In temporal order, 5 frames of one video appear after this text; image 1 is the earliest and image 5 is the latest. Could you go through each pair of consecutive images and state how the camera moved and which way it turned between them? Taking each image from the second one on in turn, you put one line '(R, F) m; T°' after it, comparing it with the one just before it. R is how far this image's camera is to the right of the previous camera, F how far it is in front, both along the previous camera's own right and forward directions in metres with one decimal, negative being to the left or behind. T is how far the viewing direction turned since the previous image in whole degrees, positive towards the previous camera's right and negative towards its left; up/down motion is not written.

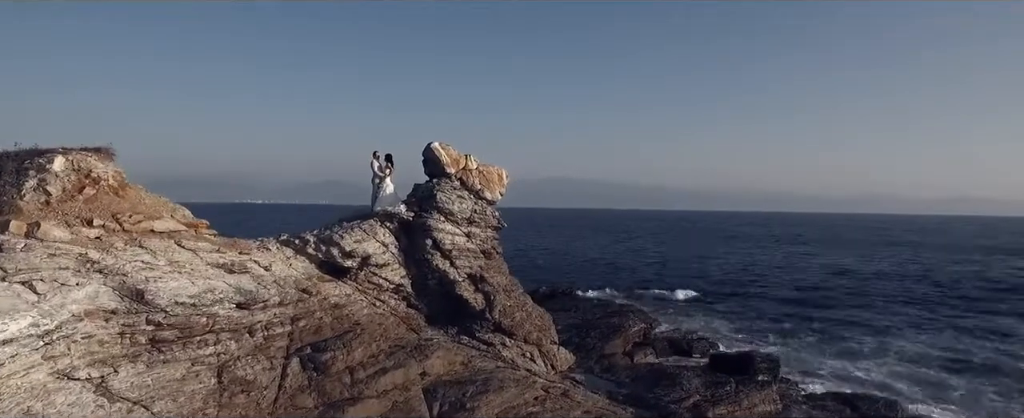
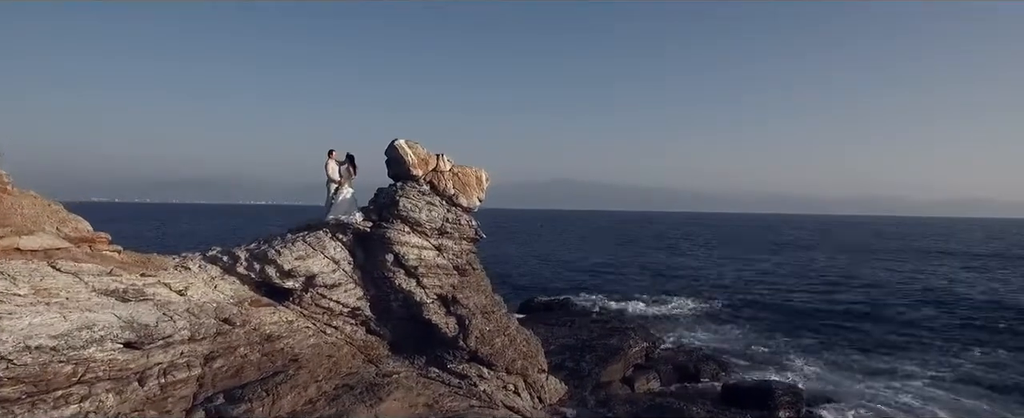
(+0.6, +3.3) m; 0°
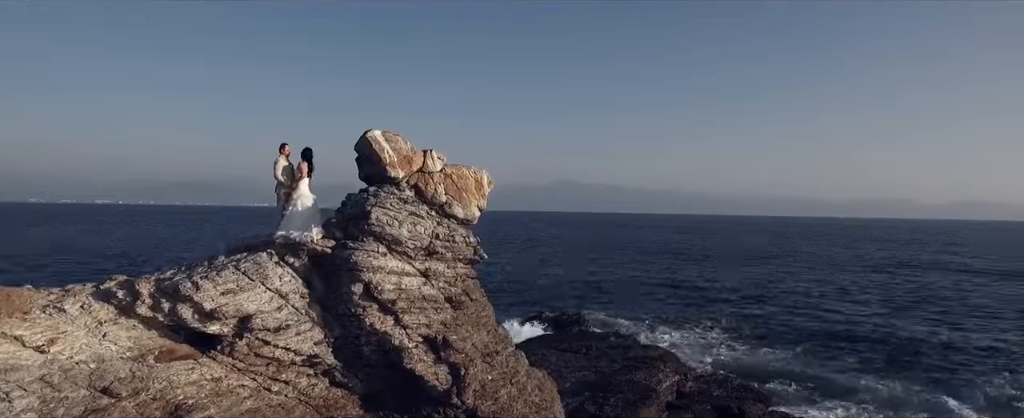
(-0.2, +4.4) m; 0°
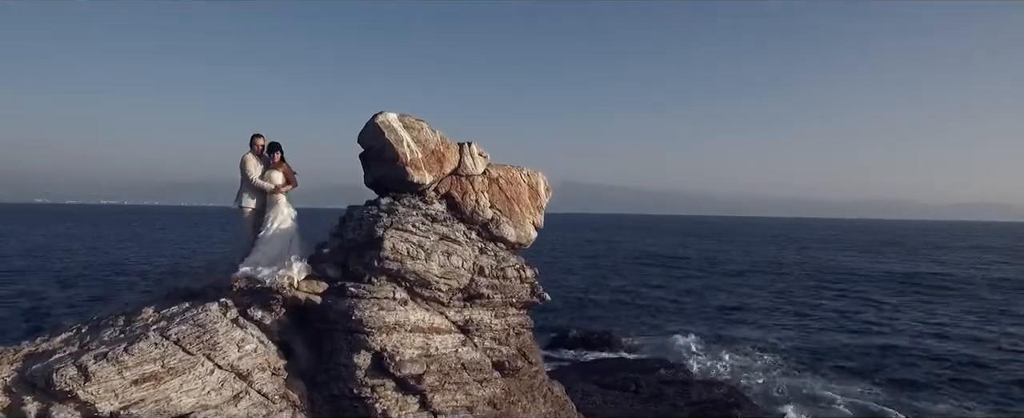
(-1.2, +4.6) m; 0°
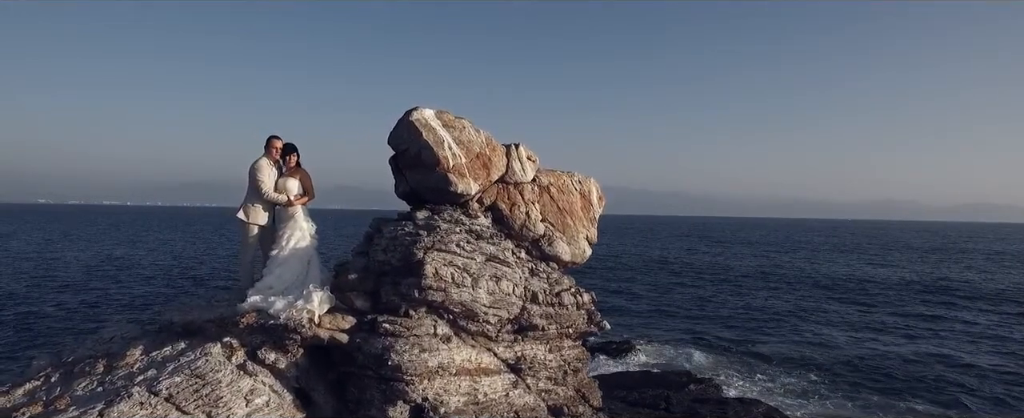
(-0.7, +1.5) m; 0°
